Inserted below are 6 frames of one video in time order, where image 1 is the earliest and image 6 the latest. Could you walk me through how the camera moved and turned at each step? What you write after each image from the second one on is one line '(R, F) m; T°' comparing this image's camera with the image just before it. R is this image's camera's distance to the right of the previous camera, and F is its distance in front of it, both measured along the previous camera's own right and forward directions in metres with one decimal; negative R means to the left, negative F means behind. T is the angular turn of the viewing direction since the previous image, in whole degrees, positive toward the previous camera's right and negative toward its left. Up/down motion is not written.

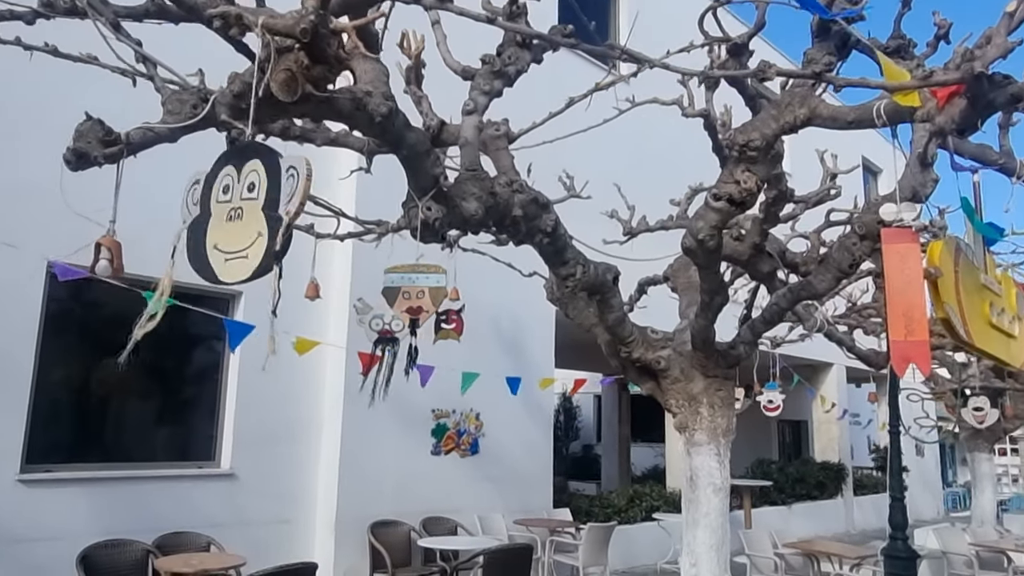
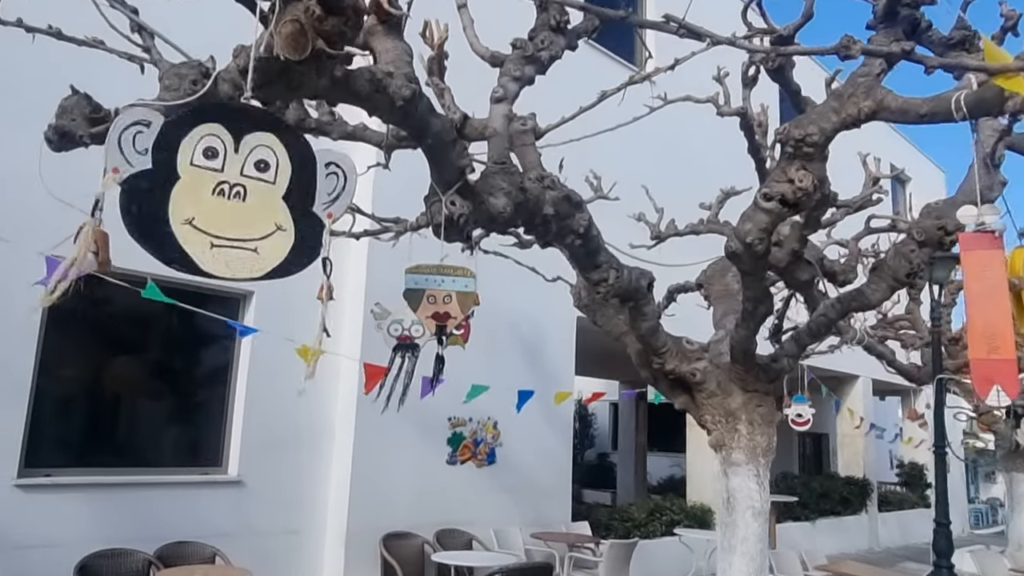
(-0.1, +0.3) m; -1°
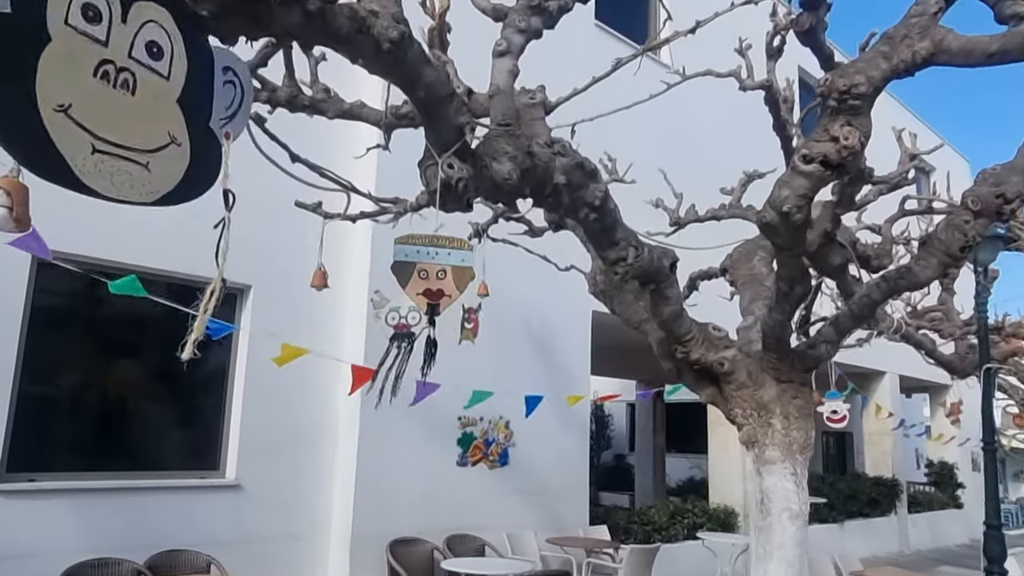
(0.0, +0.4) m; -1°
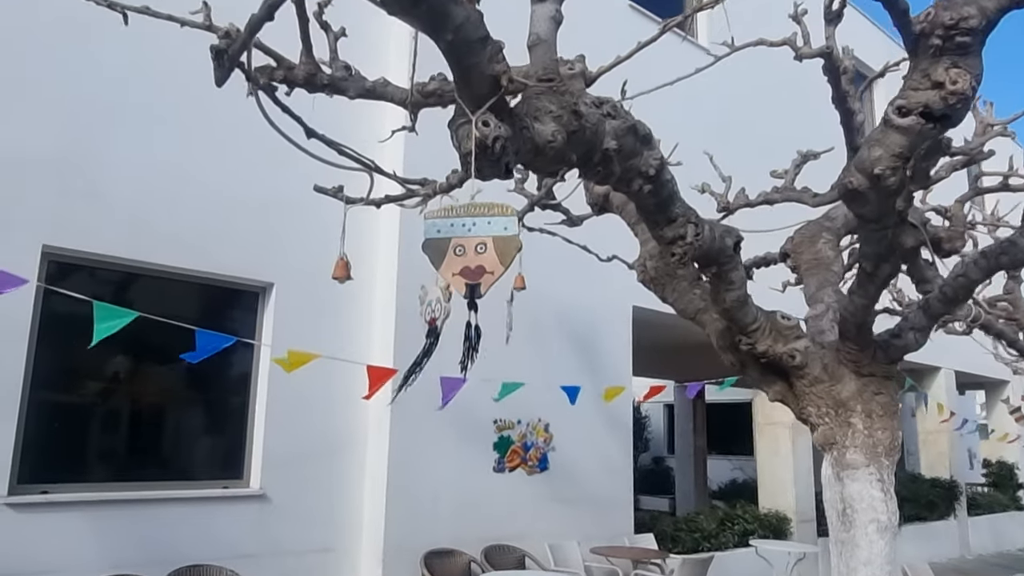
(-0.1, +0.4) m; -2°
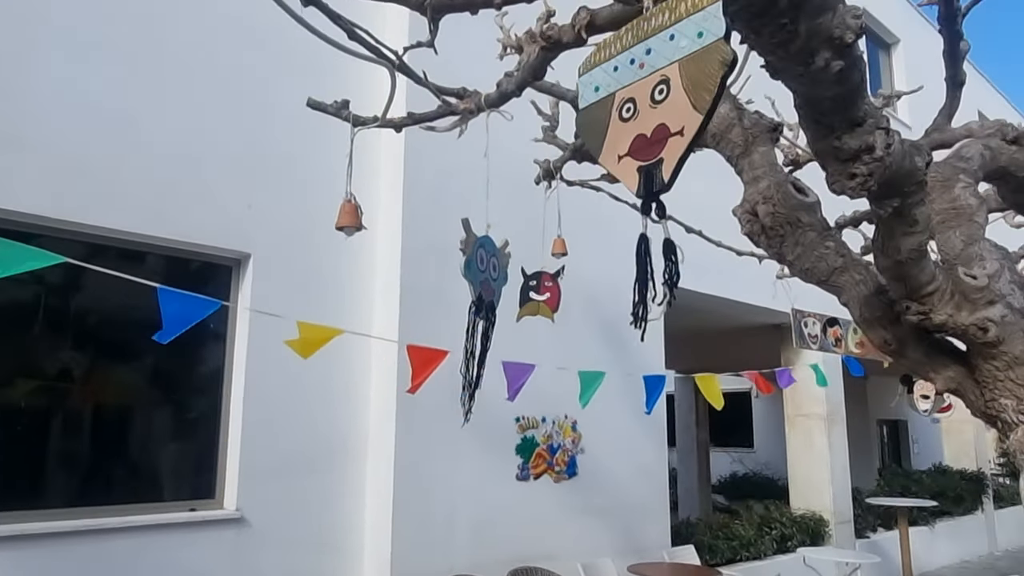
(-0.4, +1.1) m; +2°
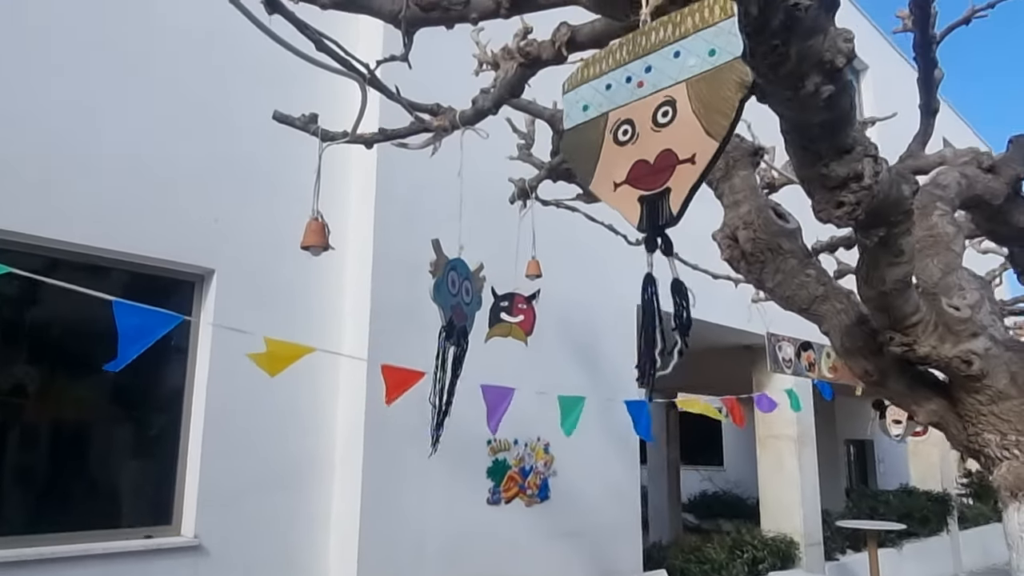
(0.0, +0.1) m; +2°
